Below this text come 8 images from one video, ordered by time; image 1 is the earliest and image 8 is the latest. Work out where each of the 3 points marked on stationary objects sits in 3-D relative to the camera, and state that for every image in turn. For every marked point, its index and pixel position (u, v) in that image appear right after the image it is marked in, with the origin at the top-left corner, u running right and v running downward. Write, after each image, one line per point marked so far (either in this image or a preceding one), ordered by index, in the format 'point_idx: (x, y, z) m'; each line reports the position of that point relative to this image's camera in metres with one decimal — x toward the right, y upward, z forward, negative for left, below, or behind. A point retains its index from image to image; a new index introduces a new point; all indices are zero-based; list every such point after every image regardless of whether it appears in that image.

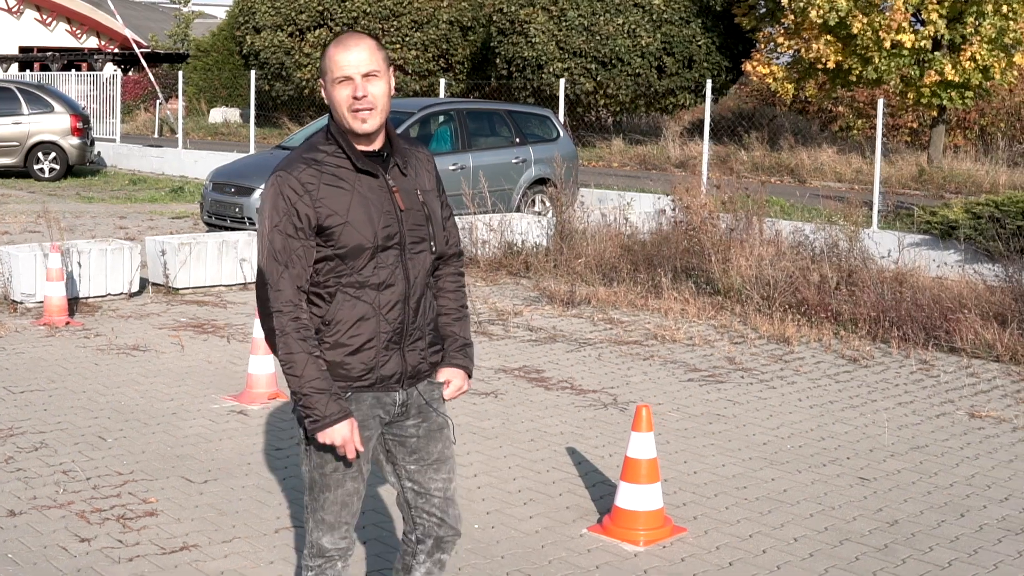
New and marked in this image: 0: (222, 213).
0: (-4.0, +1.0, +11.2) m
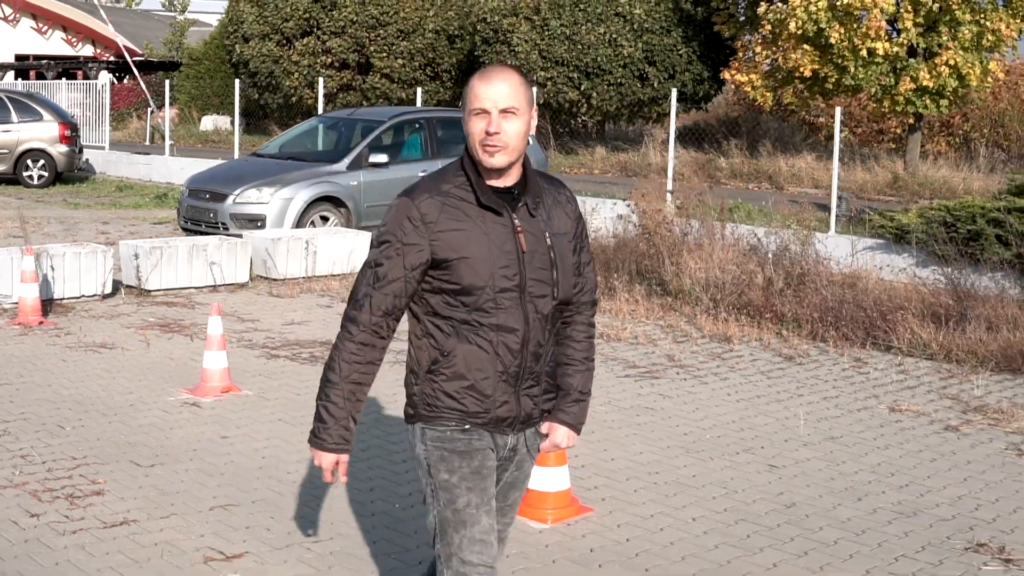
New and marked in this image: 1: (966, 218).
0: (-4.5, +1.0, +11.6) m
1: (+6.6, +1.1, +12.2) m
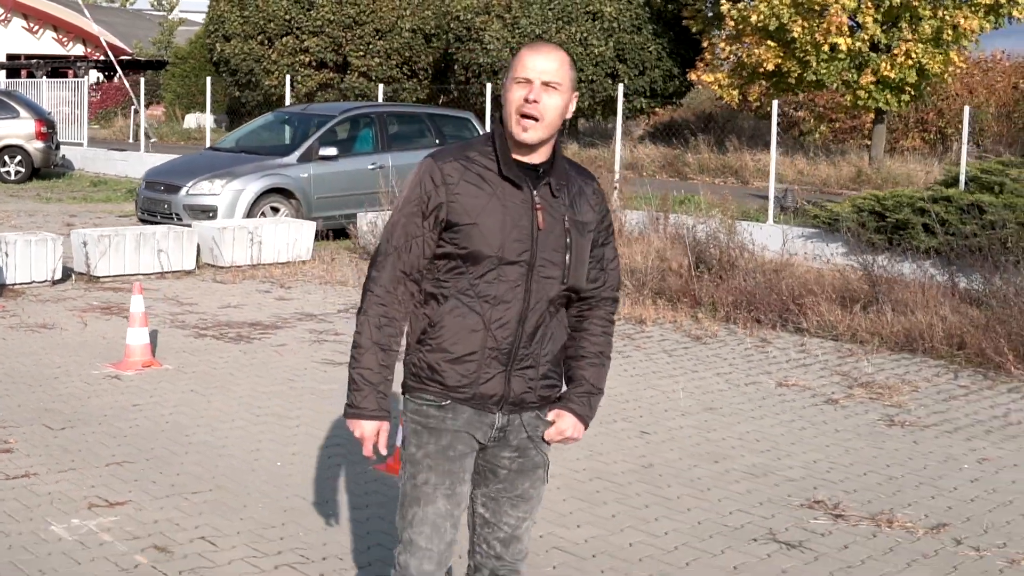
0: (-5.3, +1.2, +12.1) m
1: (+5.7, +1.2, +12.6) m
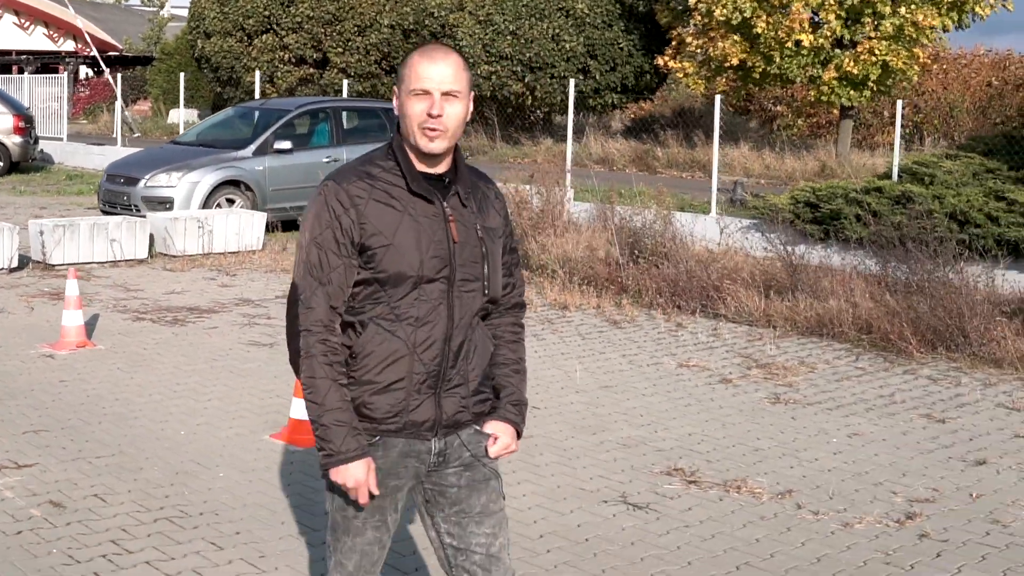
0: (-6.2, +1.3, +12.7) m
1: (+4.9, +1.4, +13.0) m
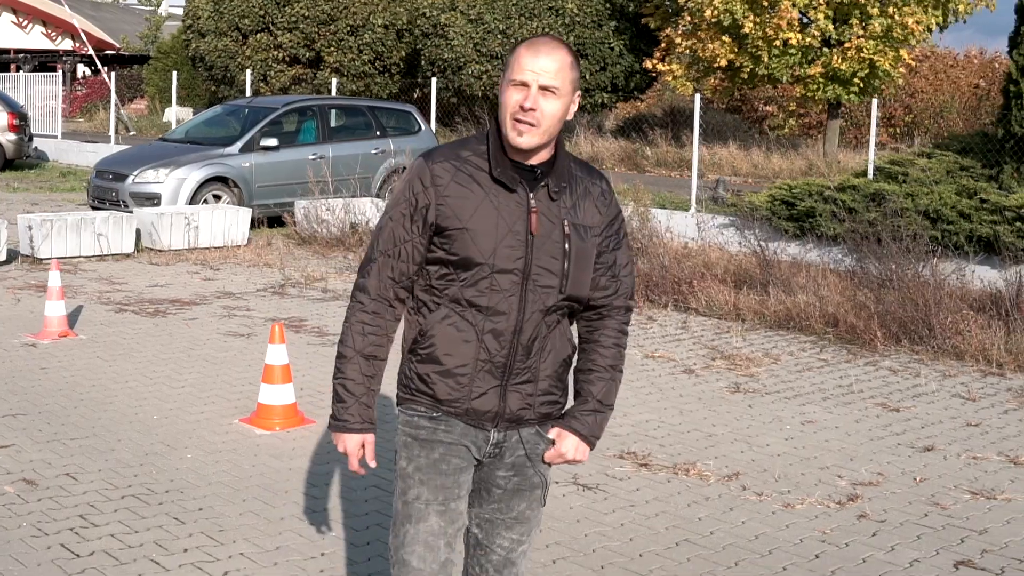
0: (-6.5, +1.4, +12.9) m
1: (+4.6, +1.5, +13.3) m
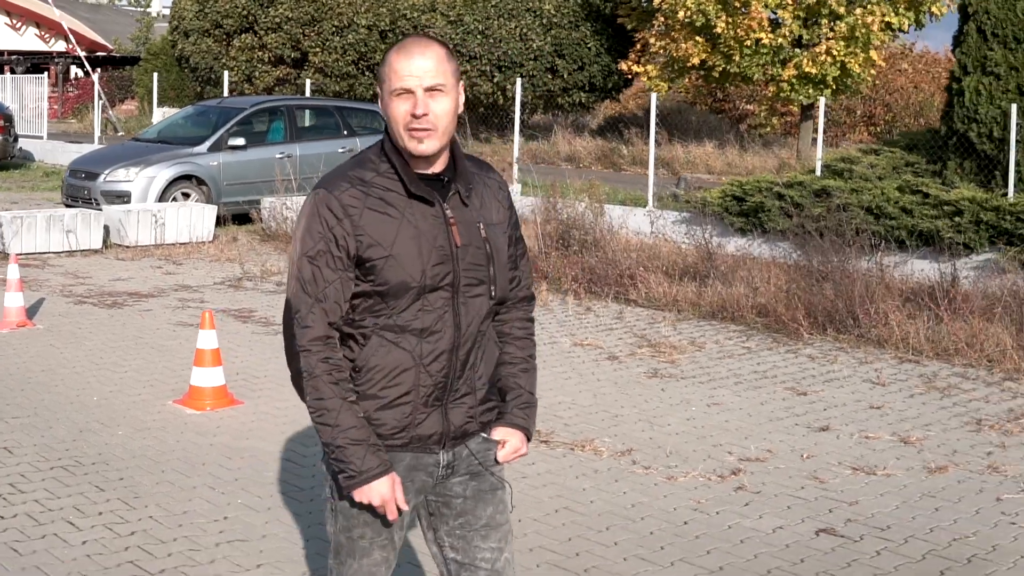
0: (-7.2, +1.5, +13.5) m
1: (+3.9, +1.6, +13.7) m
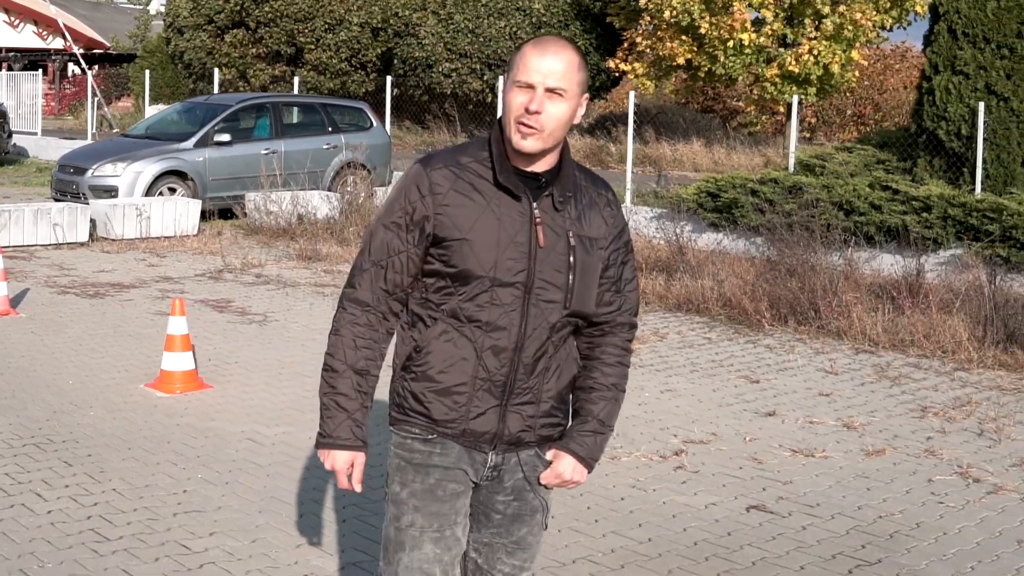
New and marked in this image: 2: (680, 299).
0: (-7.5, +1.6, +13.8) m
1: (+3.6, +1.7, +14.0) m
2: (+2.4, -0.1, +11.3) m
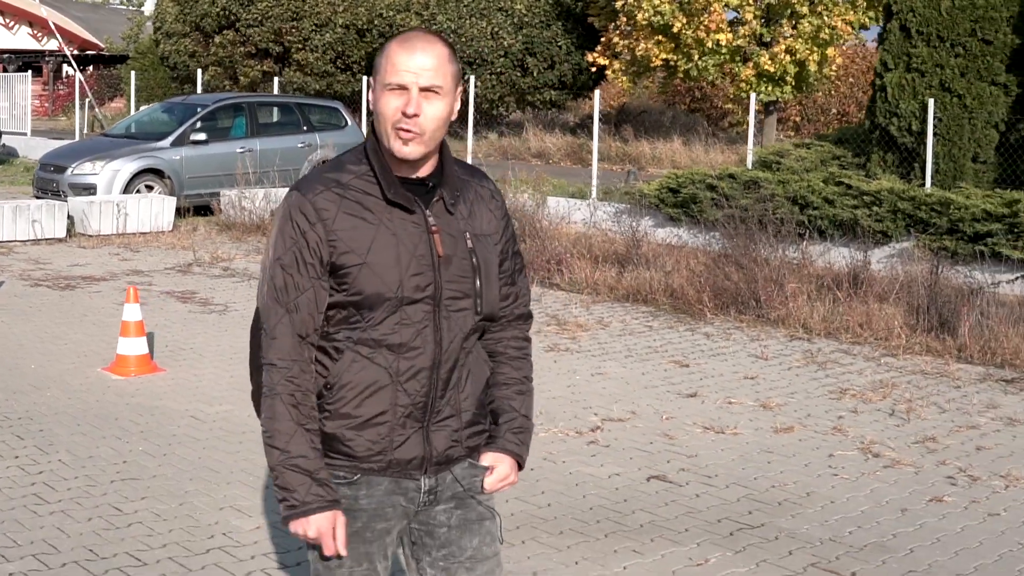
0: (-8.1, +1.7, +14.4) m
1: (+3.0, +1.8, +14.5) m
2: (+1.7, 0.0, +11.8) m
